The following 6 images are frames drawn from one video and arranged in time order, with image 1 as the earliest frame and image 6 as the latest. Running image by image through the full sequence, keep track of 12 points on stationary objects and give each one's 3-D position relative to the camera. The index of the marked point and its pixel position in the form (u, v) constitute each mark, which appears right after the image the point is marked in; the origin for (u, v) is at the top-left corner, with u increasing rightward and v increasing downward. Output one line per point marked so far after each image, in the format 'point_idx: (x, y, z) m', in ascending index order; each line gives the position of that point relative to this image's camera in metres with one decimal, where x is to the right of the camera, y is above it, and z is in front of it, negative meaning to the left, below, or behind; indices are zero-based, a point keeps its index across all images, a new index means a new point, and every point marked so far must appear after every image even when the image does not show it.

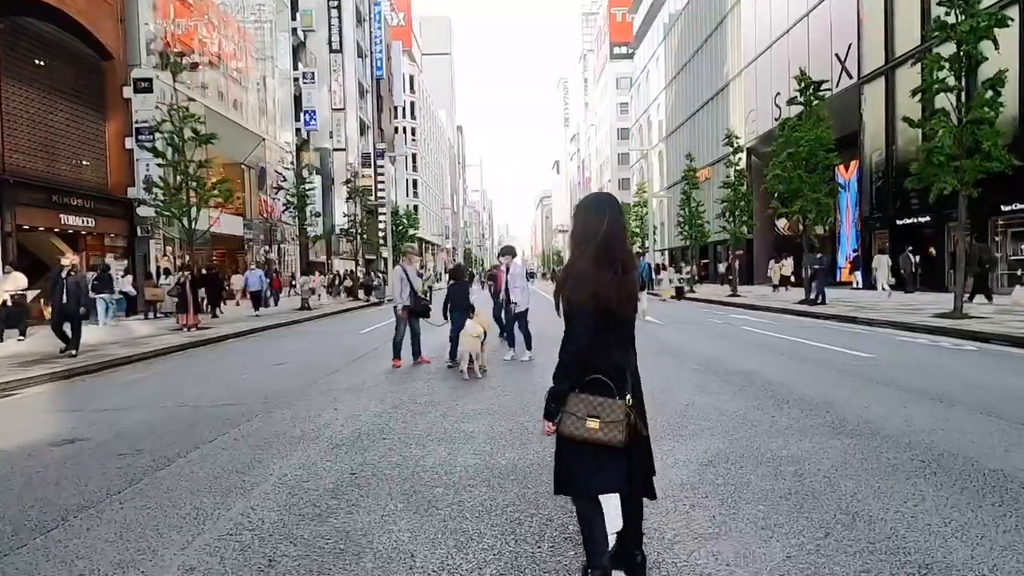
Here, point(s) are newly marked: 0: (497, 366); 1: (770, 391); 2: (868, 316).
0: (-0.3, -1.6, +11.2) m
1: (+3.9, -1.5, +8.2) m
2: (+12.6, -1.0, +18.9) m
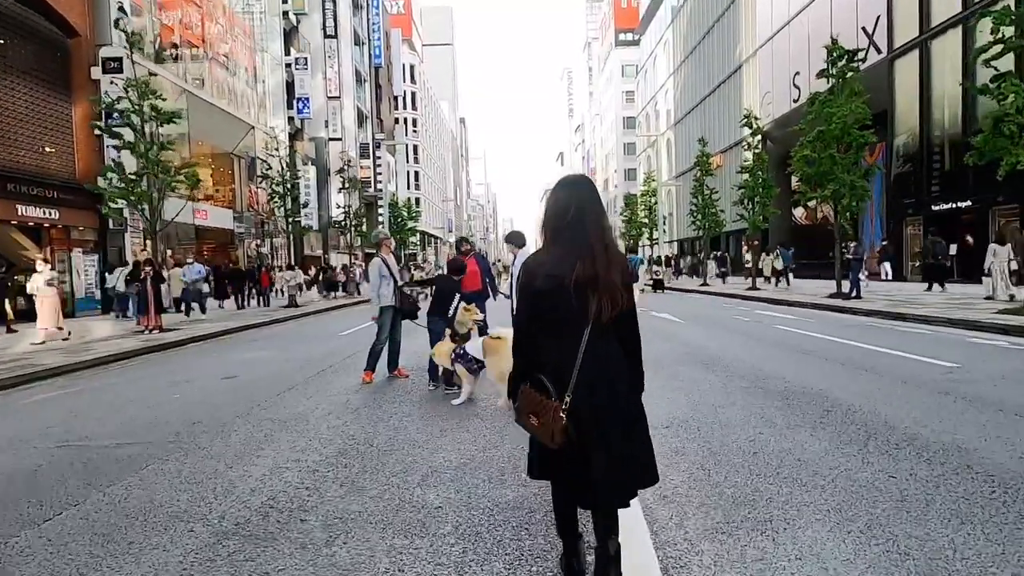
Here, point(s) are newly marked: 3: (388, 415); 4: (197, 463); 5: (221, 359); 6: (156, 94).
0: (-0.3, -1.5, +9.1) m
1: (+3.8, -1.5, +5.9) m
2: (+12.6, -0.7, +16.6) m
3: (-1.6, -1.6, +6.9) m
4: (-3.2, -1.8, +5.4) m
5: (-7.0, -1.7, +12.8) m
6: (-12.1, +6.5, +18.1) m
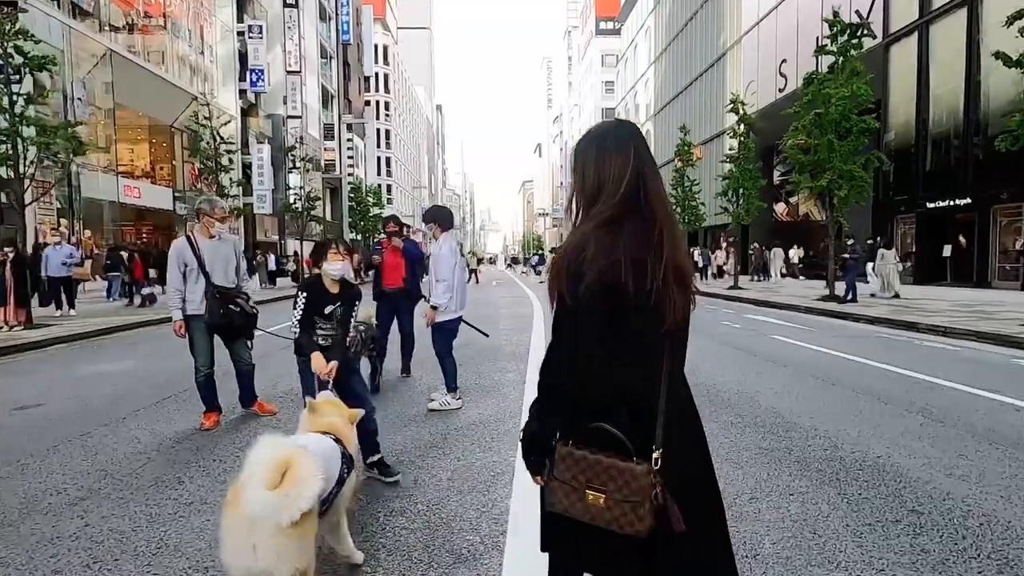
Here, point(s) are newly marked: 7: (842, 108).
0: (-1.3, -1.5, +6.2) m
1: (+2.9, -1.6, +3.3) m
2: (+11.2, -0.9, +14.3) m
3: (-2.5, -1.6, +4.0) m
4: (-4.0, -1.8, +2.5) m
5: (-8.2, -1.5, +9.7) m
6: (-13.3, +6.9, +14.6) m
7: (+12.3, +6.7, +20.0) m
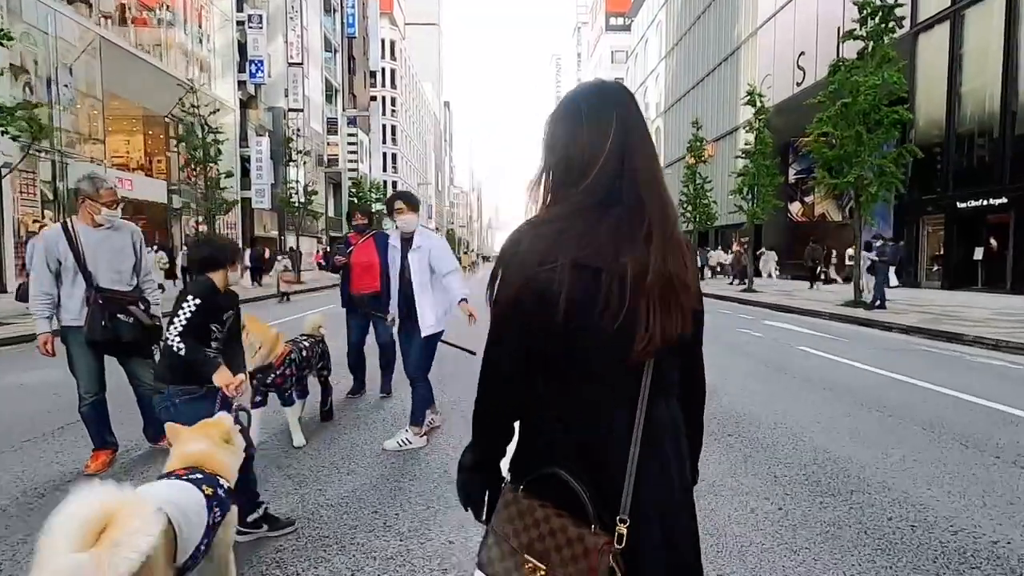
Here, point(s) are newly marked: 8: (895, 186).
0: (-1.6, -1.6, +4.9) m
1: (+2.7, -1.7, +1.9) m
2: (+11.1, -1.1, +12.8) m
3: (-2.8, -1.7, +2.7) m
4: (-4.3, -1.8, +1.1) m
5: (-8.3, -1.5, +8.4) m
6: (-13.3, +7.0, +13.4) m
7: (+12.4, +6.6, +18.4) m
8: (+13.5, +3.5, +18.9) m
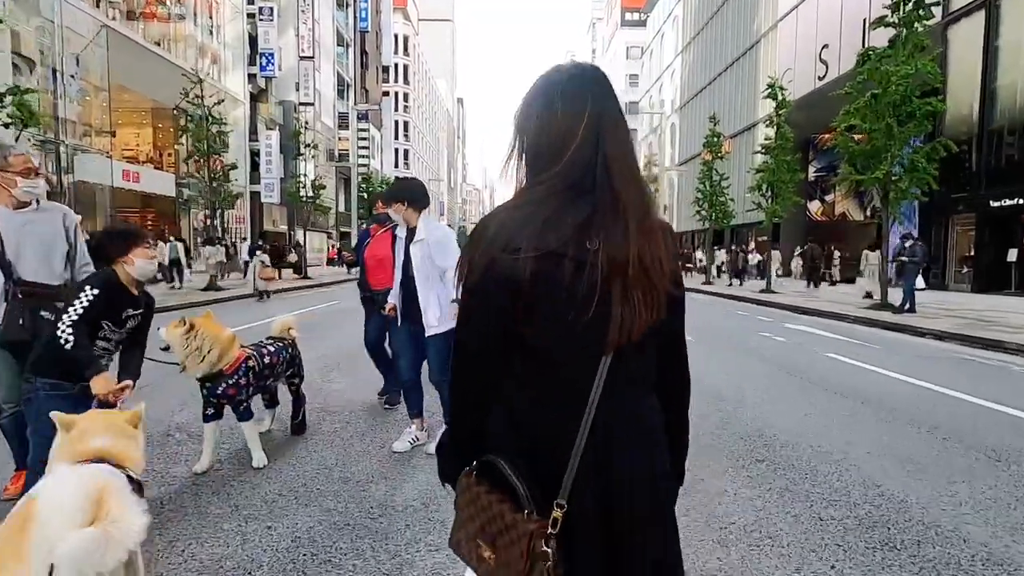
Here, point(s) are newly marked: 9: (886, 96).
0: (-1.6, -1.5, +4.2) m
1: (+2.6, -1.8, +1.1) m
2: (+11.2, -1.1, +11.8) m
3: (-2.9, -1.7, +2.0) m
4: (-4.5, -1.7, +0.5) m
5: (-8.3, -1.3, +7.9) m
6: (-13.1, +7.2, +12.9) m
7: (+12.7, +6.5, +17.4) m
8: (+13.8, +3.5, +17.8) m
9: (+12.3, +6.3, +17.5) m
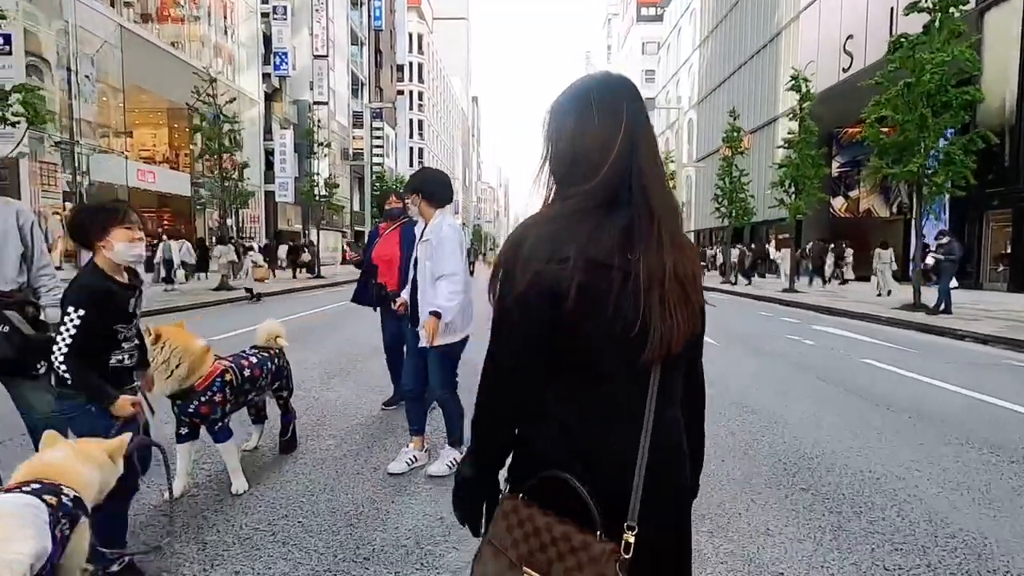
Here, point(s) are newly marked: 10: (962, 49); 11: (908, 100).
0: (-1.6, -1.6, +3.7) m
1: (+2.5, -1.8, +0.5) m
2: (+11.5, -1.2, +11.0) m
3: (-2.9, -1.7, +1.6) m
4: (-4.5, -1.8, +0.1) m
5: (-8.1, -1.4, +7.6) m
6: (-12.8, +7.2, +12.7) m
7: (+13.1, +6.5, +16.4) m
8: (+14.2, +3.5, +16.9) m
9: (+12.7, +6.3, +16.7) m
10: (+14.0, +7.4, +16.6) m
11: (+12.5, +6.0, +17.0) m
